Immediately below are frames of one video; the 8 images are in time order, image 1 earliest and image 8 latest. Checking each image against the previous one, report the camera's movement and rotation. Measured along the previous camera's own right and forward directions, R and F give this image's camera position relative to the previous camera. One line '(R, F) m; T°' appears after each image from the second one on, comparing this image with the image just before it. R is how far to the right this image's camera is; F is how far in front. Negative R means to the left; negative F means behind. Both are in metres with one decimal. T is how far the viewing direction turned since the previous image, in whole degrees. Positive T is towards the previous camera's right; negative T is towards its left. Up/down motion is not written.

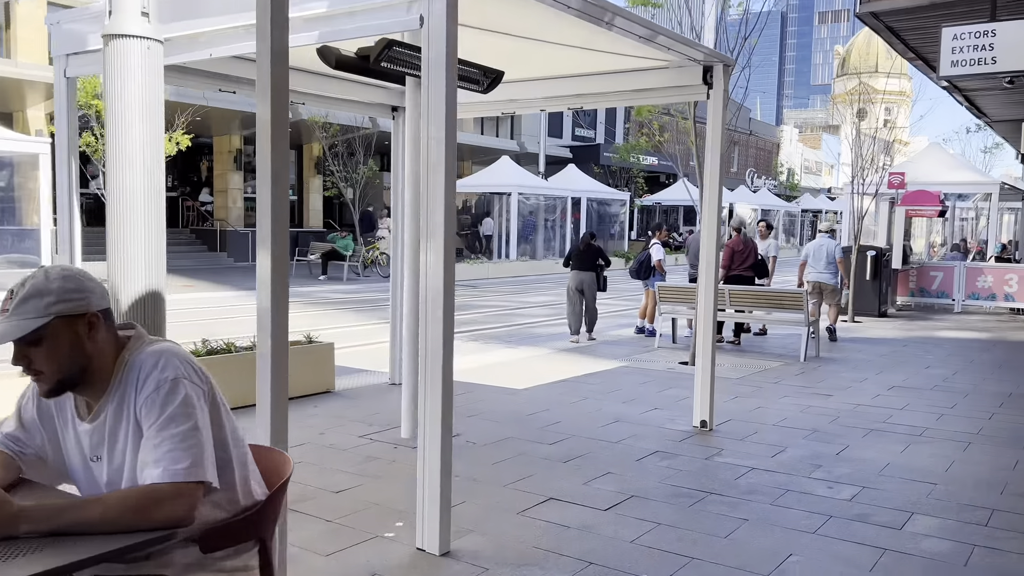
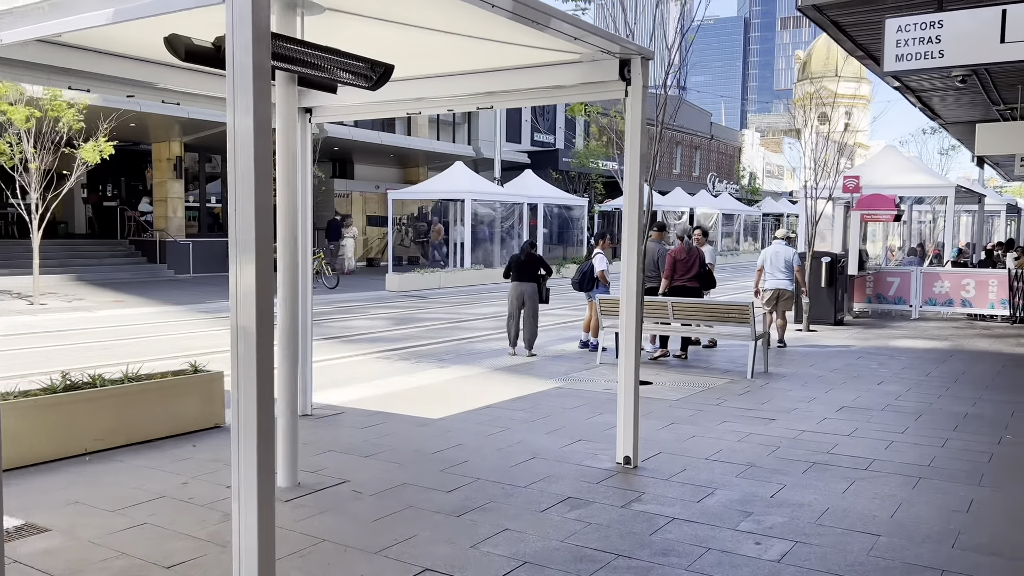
(+0.5, +0.7) m; +2°
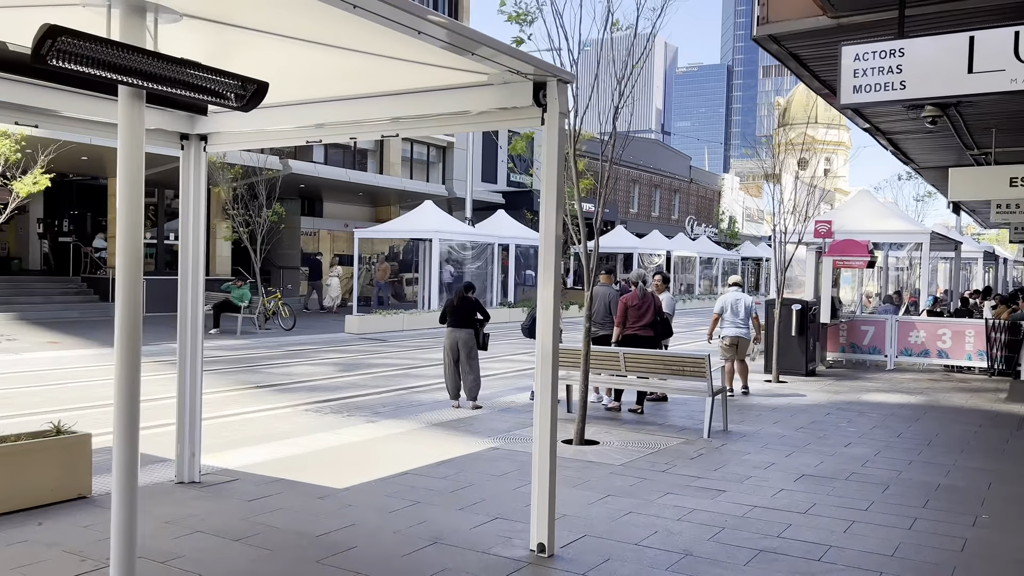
(+0.5, +0.7) m; +1°
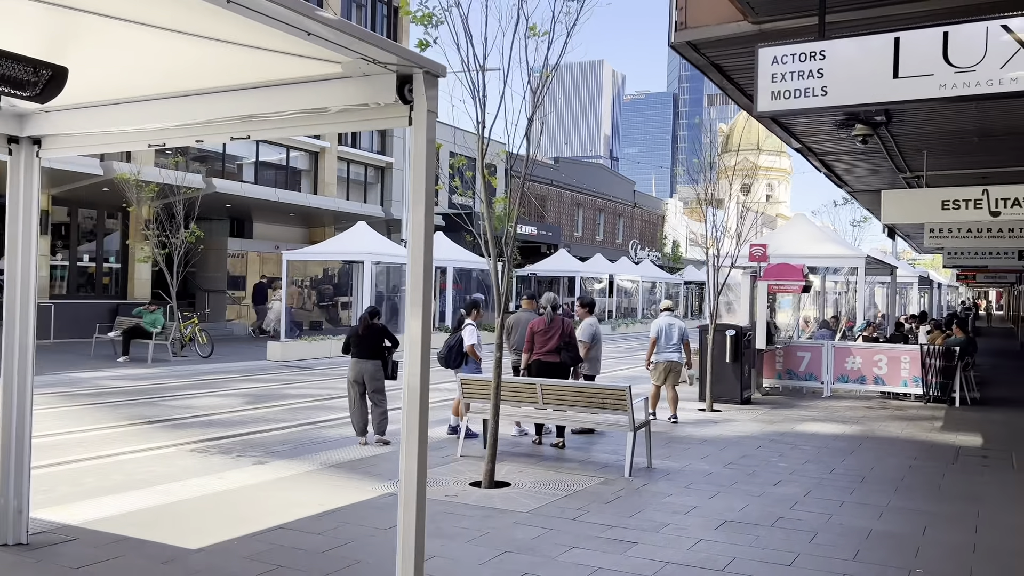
(+0.4, +0.7) m; +3°
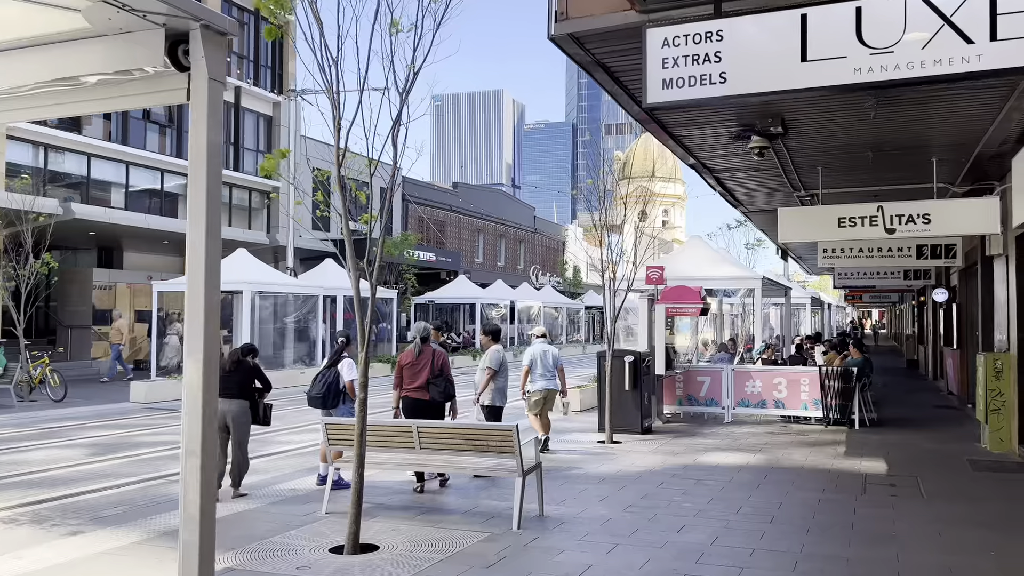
(+0.3, +0.9) m; +7°
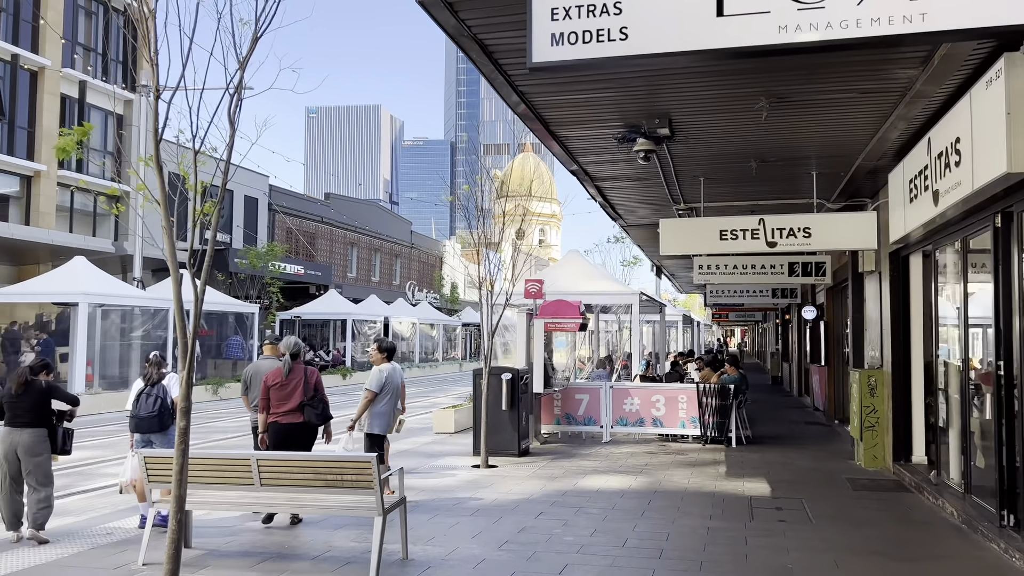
(+0.1, +0.8) m; +9°
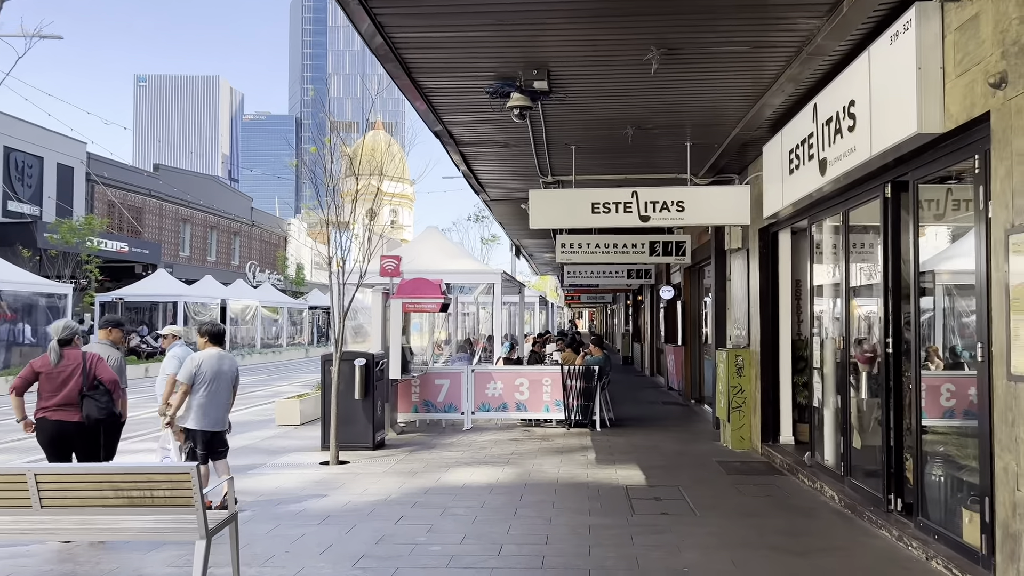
(-0.1, +1.0) m; +11°
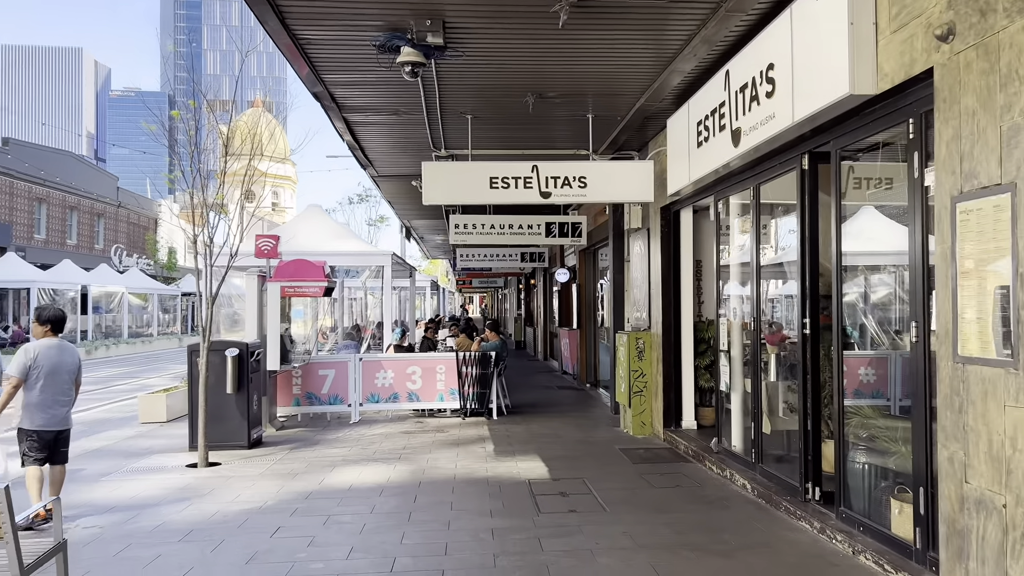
(0.0, +0.7) m; +8°
